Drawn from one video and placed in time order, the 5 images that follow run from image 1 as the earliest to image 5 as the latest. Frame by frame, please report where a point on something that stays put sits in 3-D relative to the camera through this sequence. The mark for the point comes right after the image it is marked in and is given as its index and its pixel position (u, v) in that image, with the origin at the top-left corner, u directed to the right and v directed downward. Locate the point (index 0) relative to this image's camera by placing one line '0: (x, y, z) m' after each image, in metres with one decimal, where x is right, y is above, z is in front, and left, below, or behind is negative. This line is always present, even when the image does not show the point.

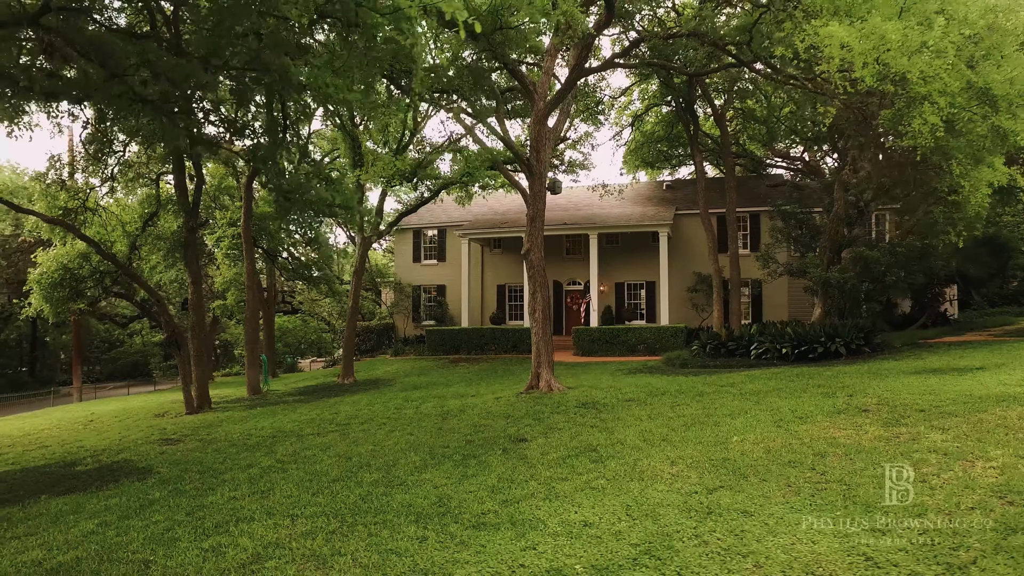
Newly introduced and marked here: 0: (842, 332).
0: (+7.9, -1.1, +14.2) m
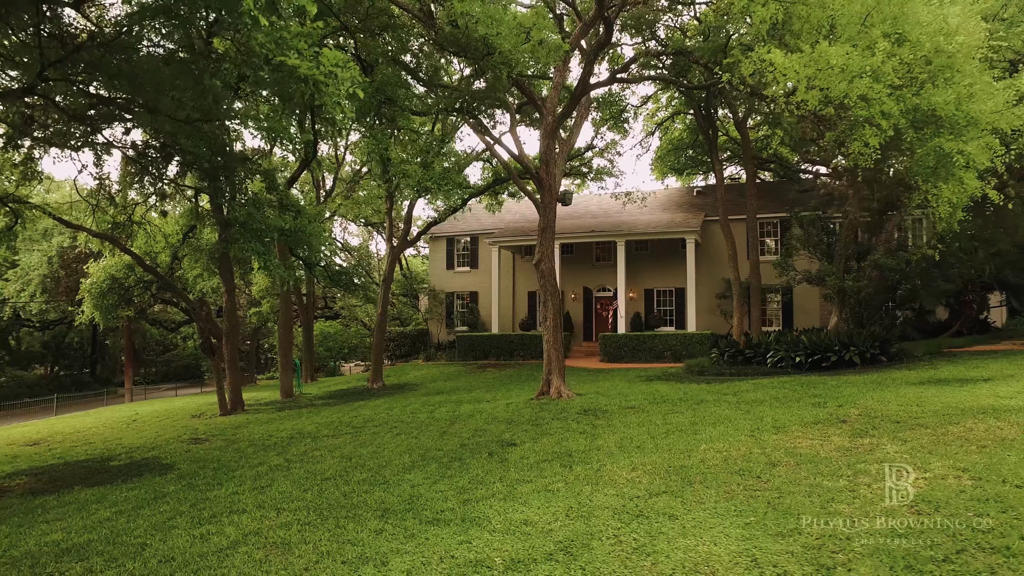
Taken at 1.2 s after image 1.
0: (+8.2, -1.3, +14.0) m
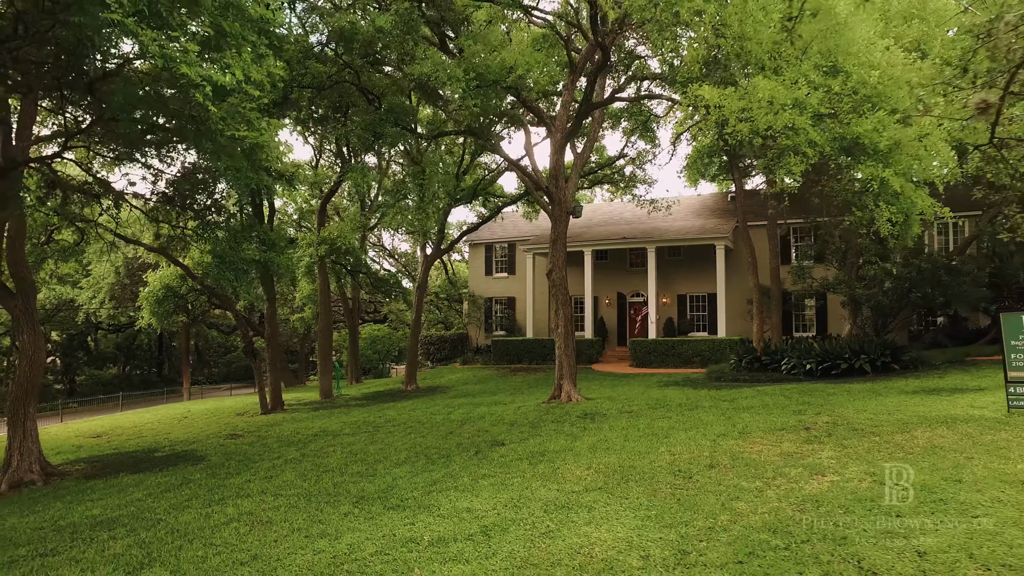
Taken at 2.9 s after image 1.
0: (+8.5, -1.5, +14.0) m
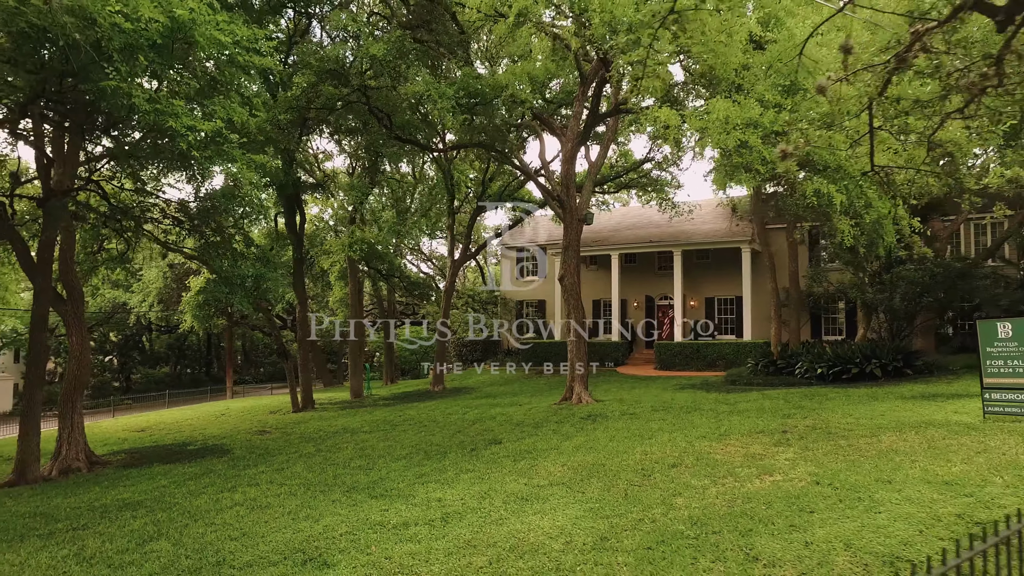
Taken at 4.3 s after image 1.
0: (+8.8, -1.6, +13.9) m
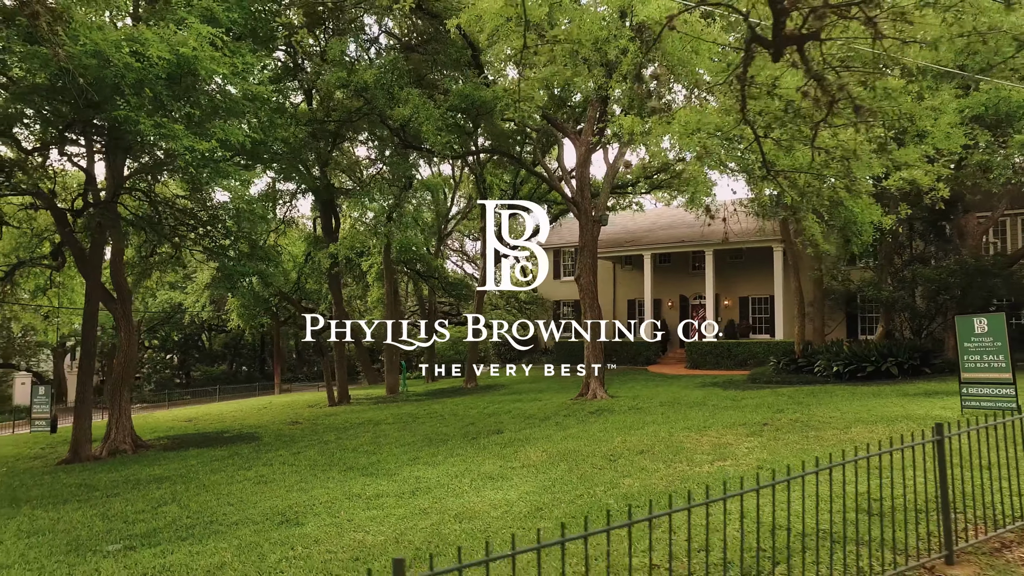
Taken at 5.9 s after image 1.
0: (+9.1, -1.5, +13.7) m
